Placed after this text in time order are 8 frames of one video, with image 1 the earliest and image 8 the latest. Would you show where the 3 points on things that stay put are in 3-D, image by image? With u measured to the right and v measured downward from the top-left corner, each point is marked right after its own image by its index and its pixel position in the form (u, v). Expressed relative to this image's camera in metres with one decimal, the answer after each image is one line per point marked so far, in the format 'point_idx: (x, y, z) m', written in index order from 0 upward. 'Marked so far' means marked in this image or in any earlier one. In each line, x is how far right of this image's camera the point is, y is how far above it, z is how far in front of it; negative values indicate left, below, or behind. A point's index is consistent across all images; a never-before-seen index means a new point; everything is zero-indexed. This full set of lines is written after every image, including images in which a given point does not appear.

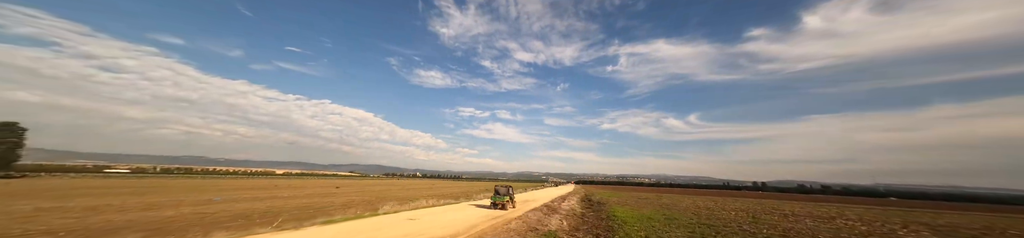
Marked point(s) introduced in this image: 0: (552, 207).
0: (+2.6, -6.1, +15.5) m
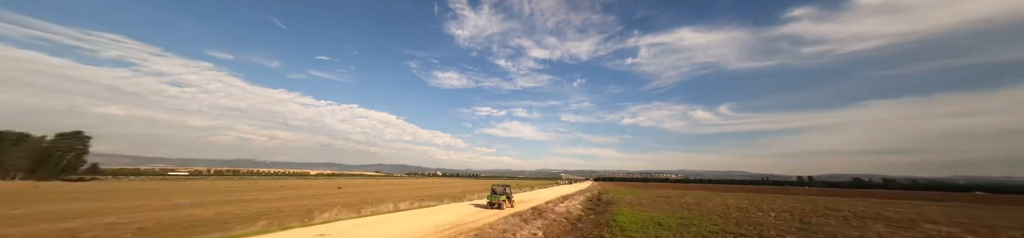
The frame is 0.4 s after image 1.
0: (+1.6, -5.3, +13.2) m
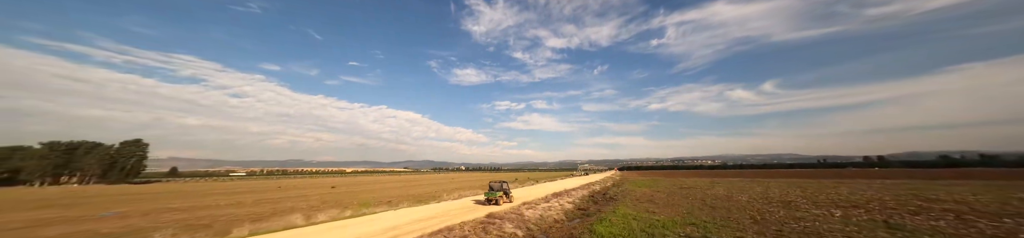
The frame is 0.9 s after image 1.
0: (-0.6, -4.4, +10.3) m
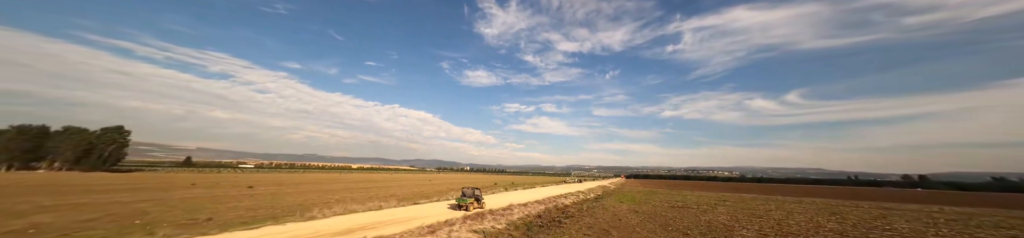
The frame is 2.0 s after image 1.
0: (-6.5, -3.5, +5.2) m
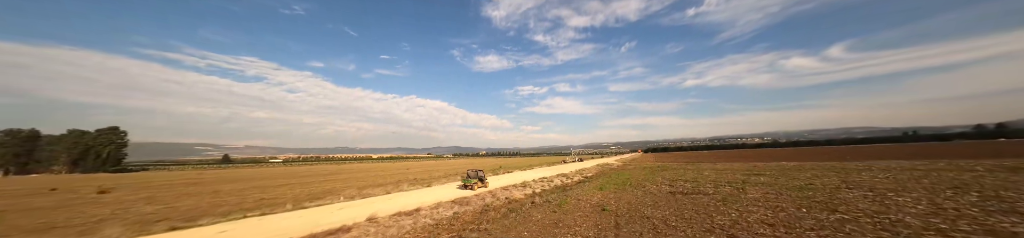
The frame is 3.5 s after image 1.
0: (-13.2, -2.7, -1.2) m
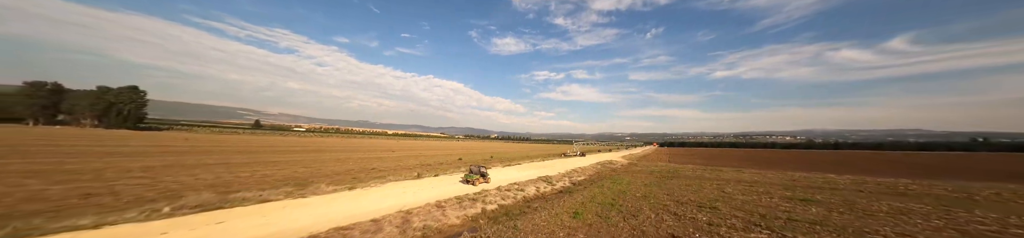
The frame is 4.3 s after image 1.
0: (-17.5, -2.7, -5.0) m
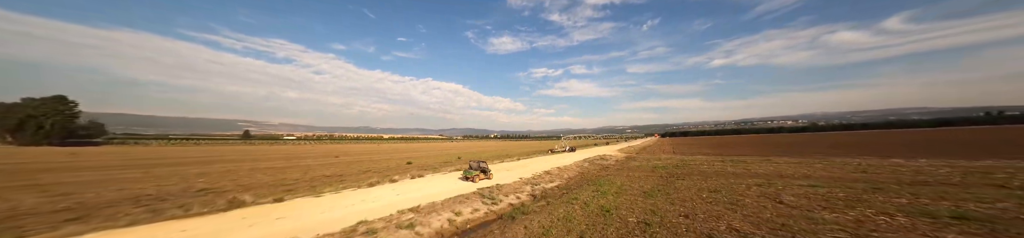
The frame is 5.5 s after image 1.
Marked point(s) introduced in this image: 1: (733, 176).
0: (-22.4, -2.5, -13.1) m
1: (+19.1, -4.8, +19.4) m
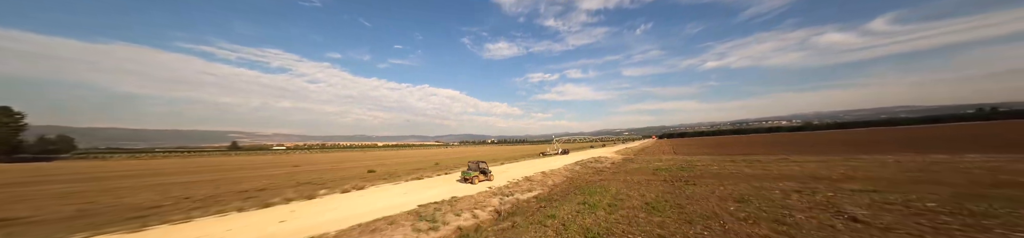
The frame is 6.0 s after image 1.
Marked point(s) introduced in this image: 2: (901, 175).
0: (-24.2, -1.8, -17.3) m
1: (+17.0, -4.0, +15.7) m
2: (+27.4, -3.6, +15.2) m
